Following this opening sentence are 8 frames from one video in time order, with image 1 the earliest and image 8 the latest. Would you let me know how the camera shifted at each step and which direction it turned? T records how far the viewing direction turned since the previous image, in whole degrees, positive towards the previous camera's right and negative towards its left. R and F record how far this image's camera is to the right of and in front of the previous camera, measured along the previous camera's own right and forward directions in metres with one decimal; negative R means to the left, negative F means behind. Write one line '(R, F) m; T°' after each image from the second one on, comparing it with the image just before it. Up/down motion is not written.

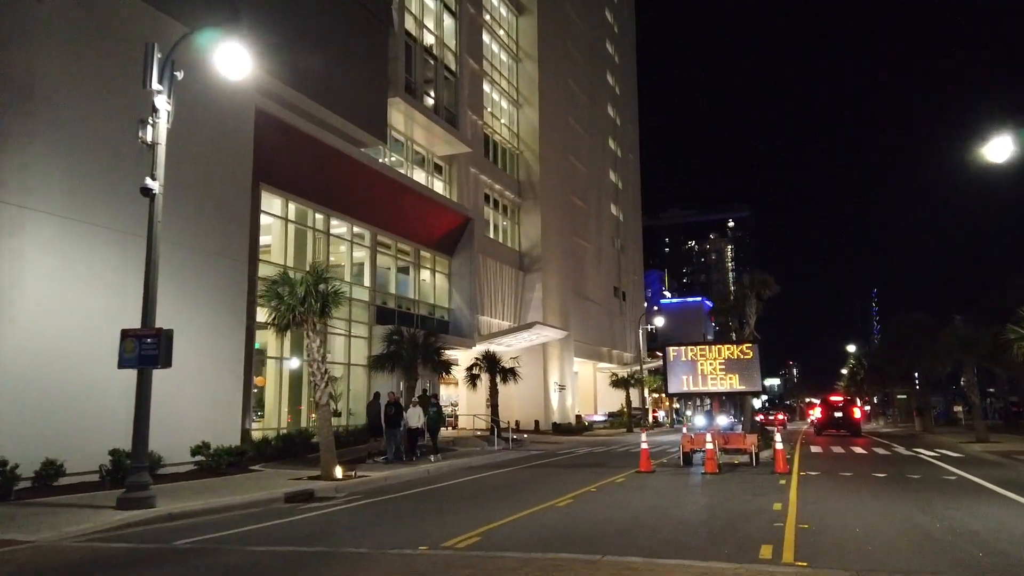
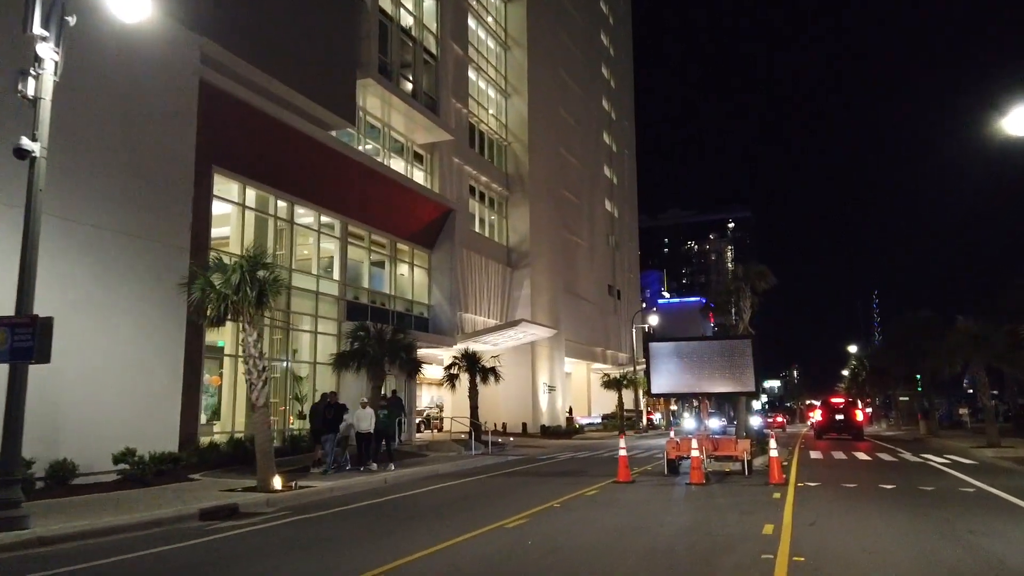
(+0.8, +2.0) m; 0°
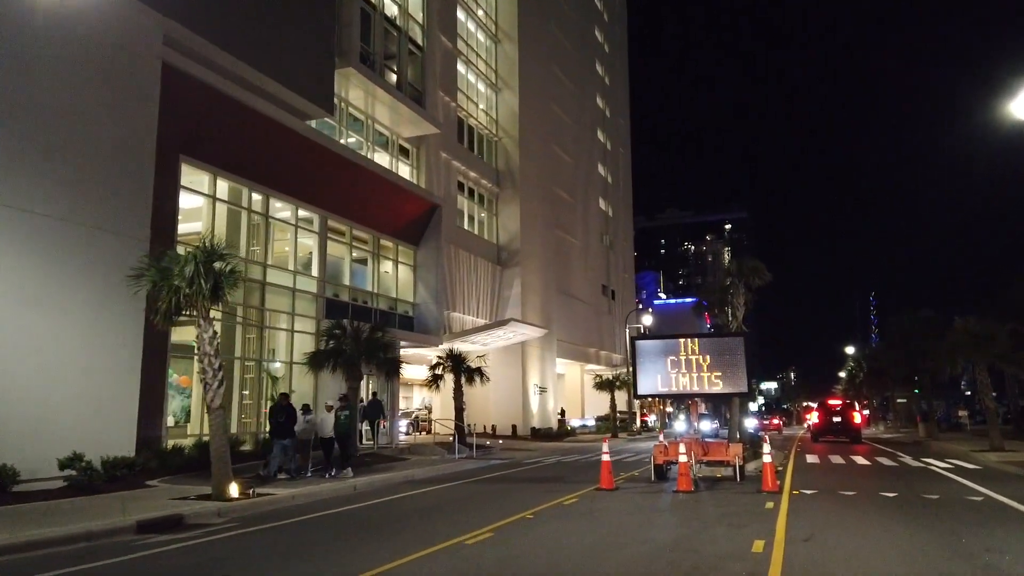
(+0.4, +1.1) m; 0°
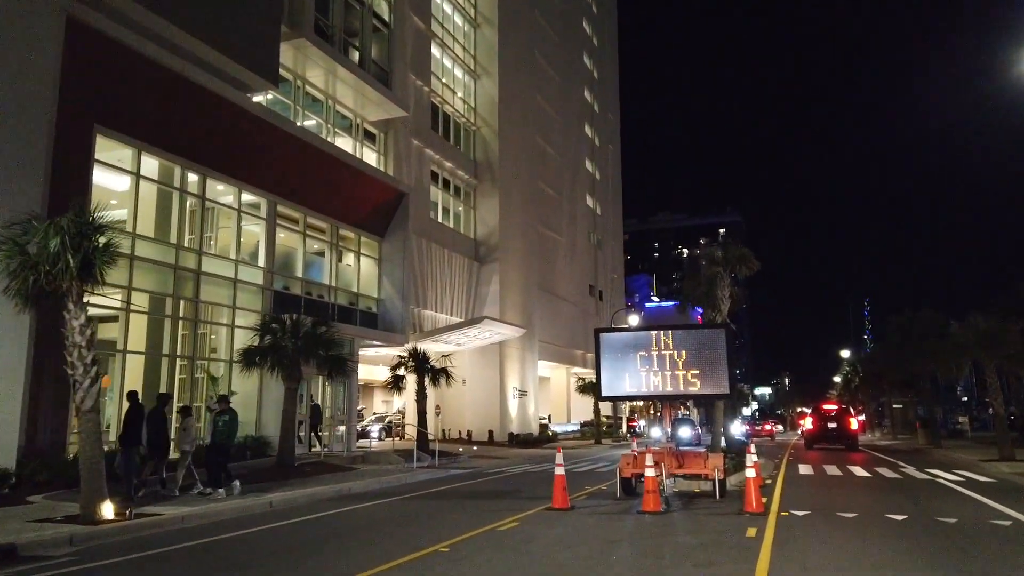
(+1.0, +2.5) m; 0°
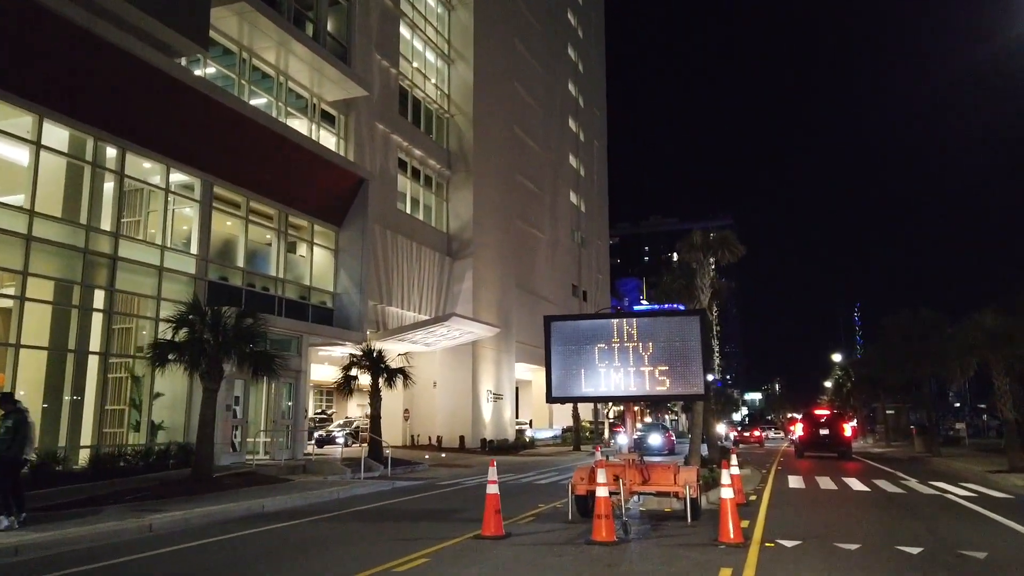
(+0.9, +2.5) m; +1°
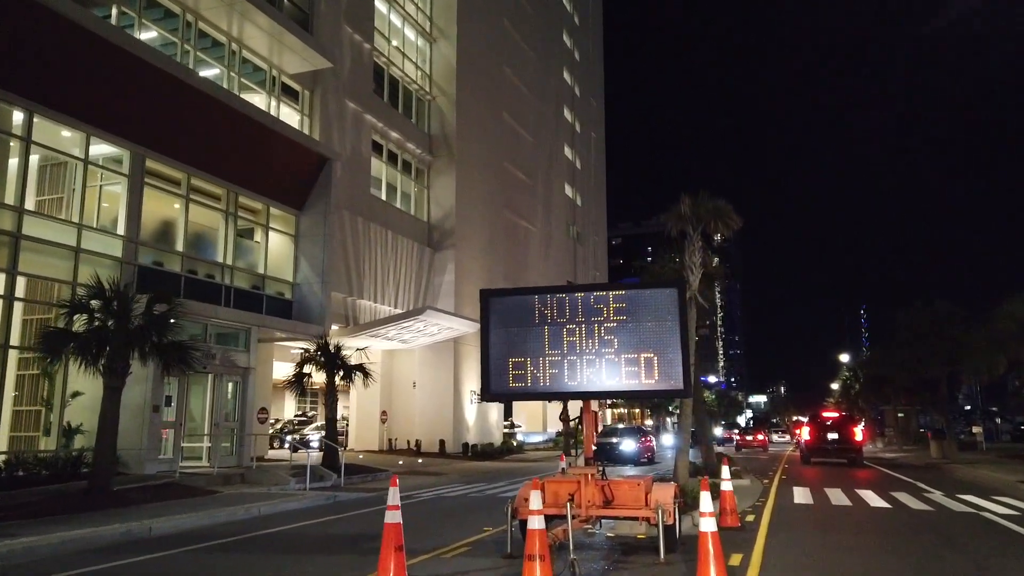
(+1.0, +2.8) m; 0°
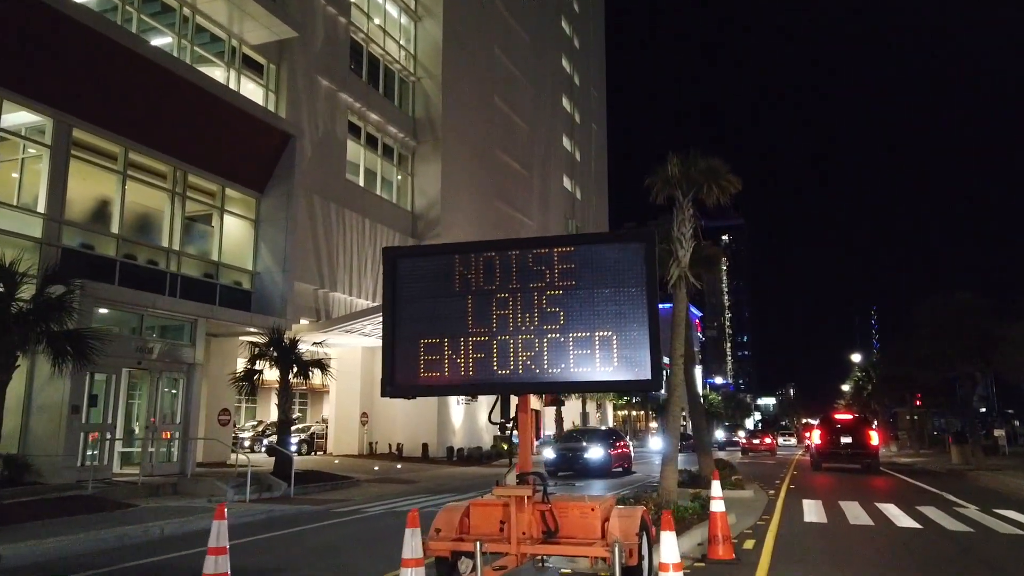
(+0.9, +2.5) m; -1°
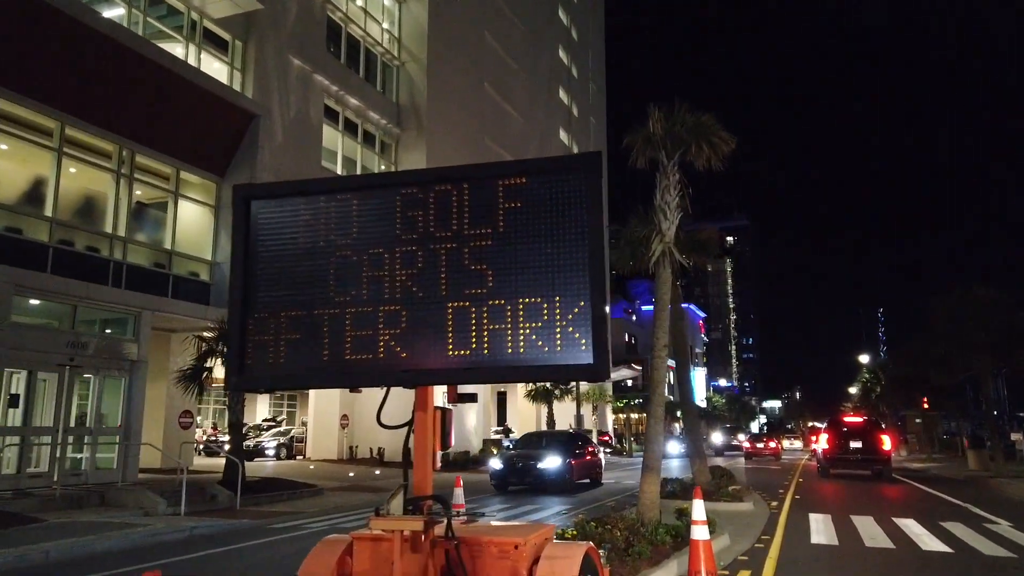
(+0.7, +2.0) m; 0°
